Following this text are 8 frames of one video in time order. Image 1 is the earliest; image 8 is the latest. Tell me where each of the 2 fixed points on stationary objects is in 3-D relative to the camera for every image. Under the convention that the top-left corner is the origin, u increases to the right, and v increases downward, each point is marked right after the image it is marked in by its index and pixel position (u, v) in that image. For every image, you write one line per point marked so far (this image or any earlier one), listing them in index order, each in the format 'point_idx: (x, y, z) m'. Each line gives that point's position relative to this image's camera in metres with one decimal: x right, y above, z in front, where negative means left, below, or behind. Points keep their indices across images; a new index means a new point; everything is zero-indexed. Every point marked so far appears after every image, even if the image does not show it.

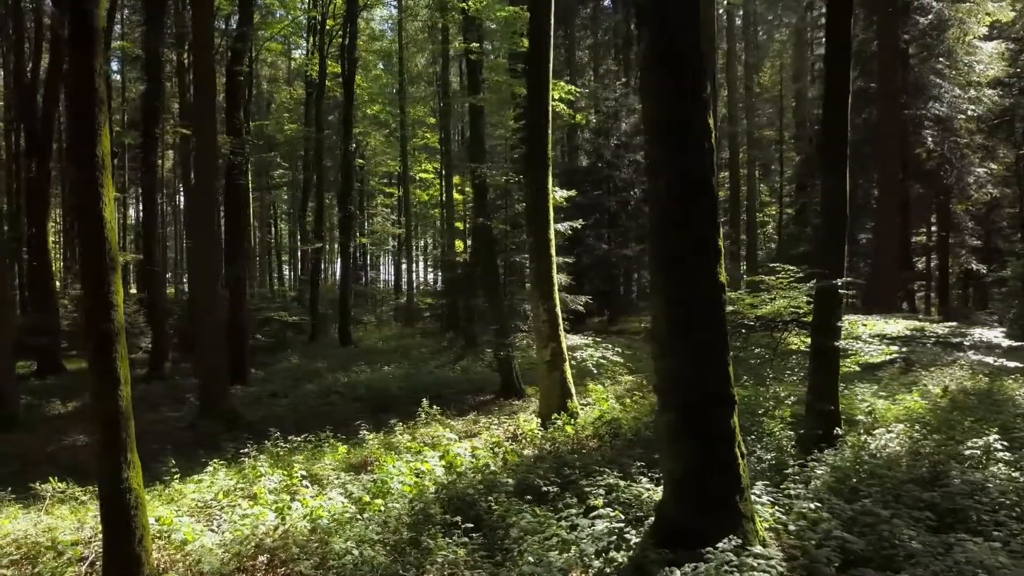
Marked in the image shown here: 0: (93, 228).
0: (-3.3, +0.5, +5.2) m
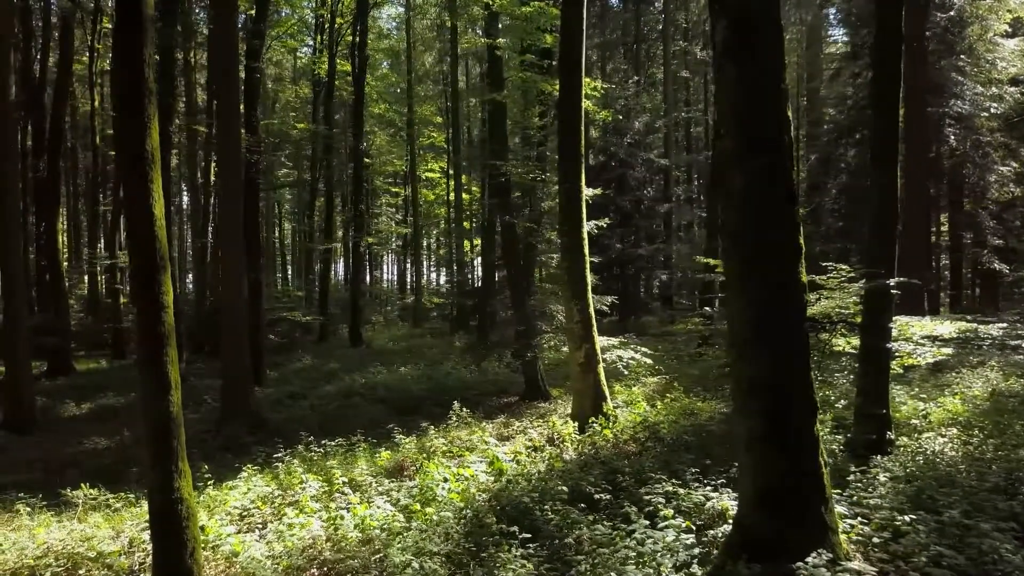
0: (-2.8, +0.5, +4.9) m
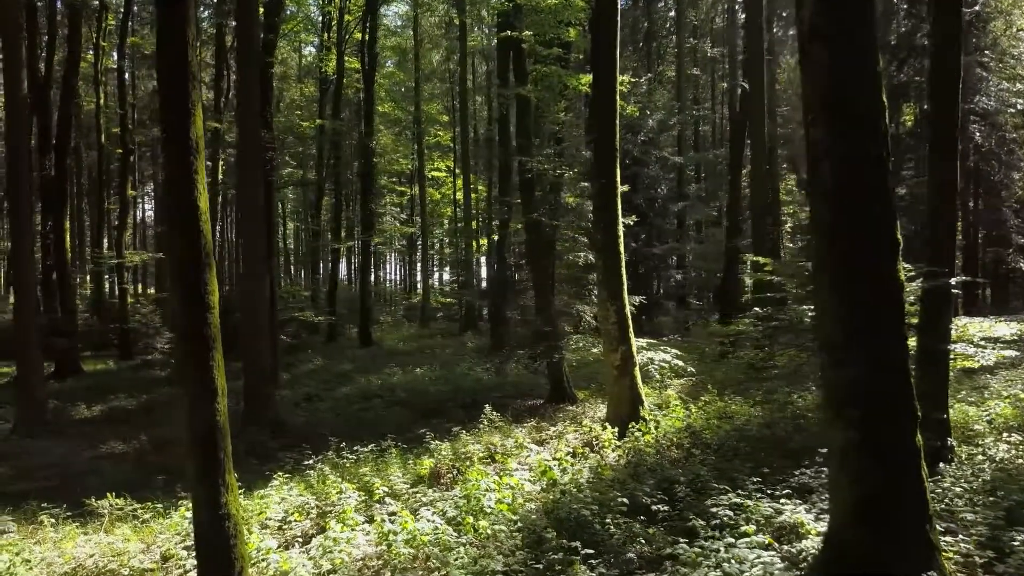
0: (-2.3, +0.5, +4.6) m
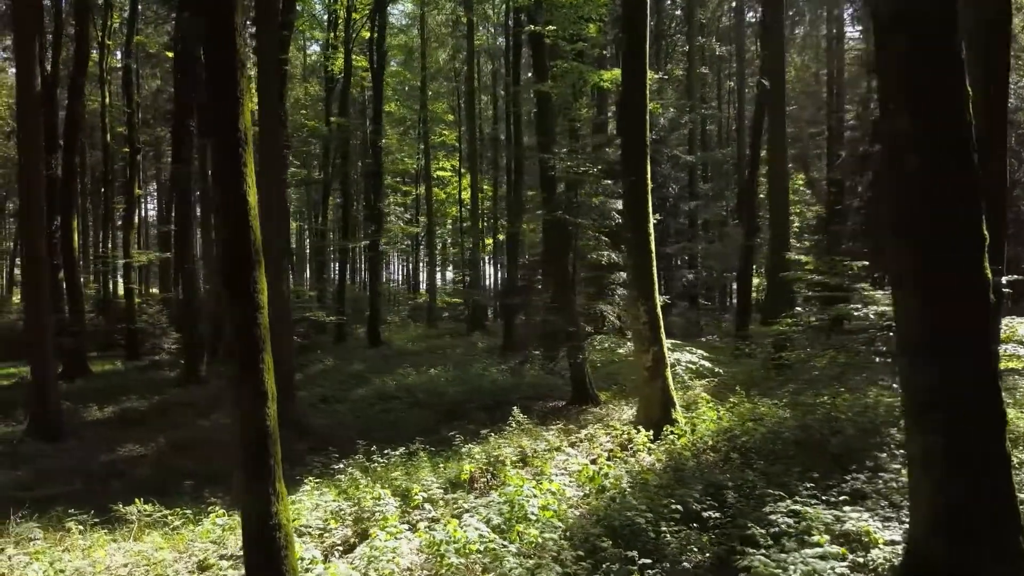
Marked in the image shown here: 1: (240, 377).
0: (-1.8, +0.5, +4.4) m
1: (-1.8, -0.6, +4.3) m
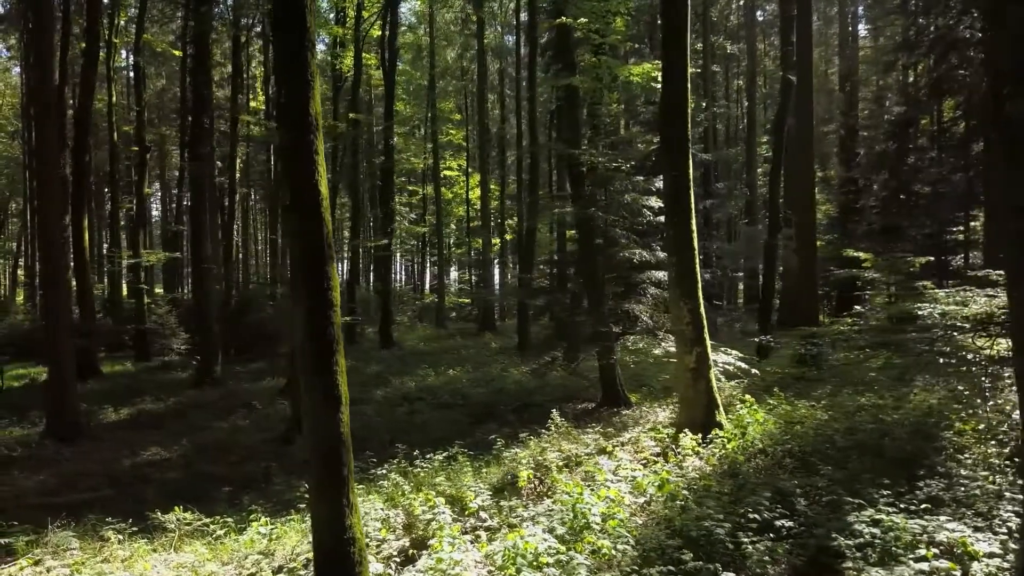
0: (-1.3, +0.5, +4.1) m
1: (-1.2, -0.6, +4.0) m
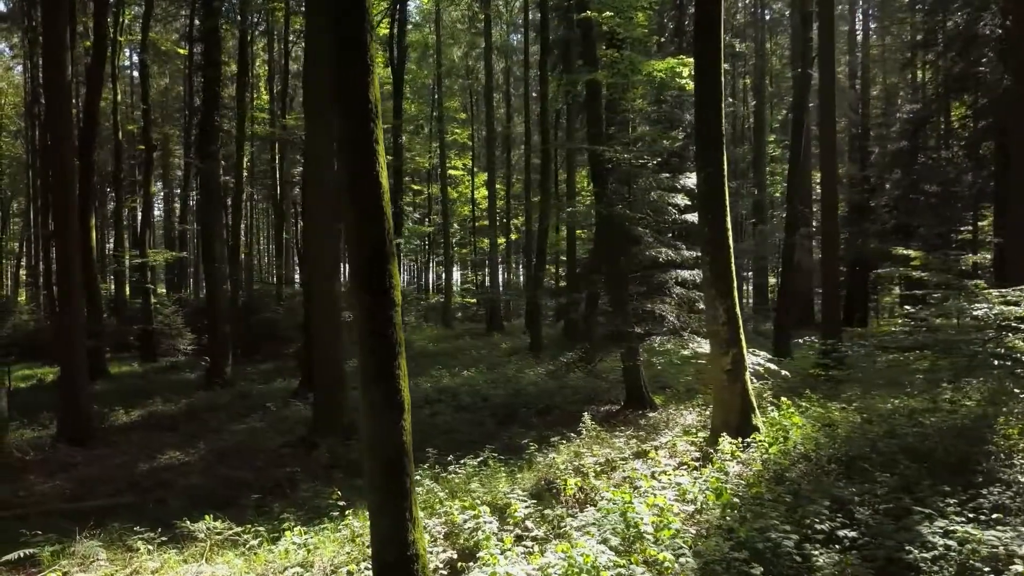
0: (-0.8, +0.5, +3.8) m
1: (-0.8, -0.6, +3.8) m
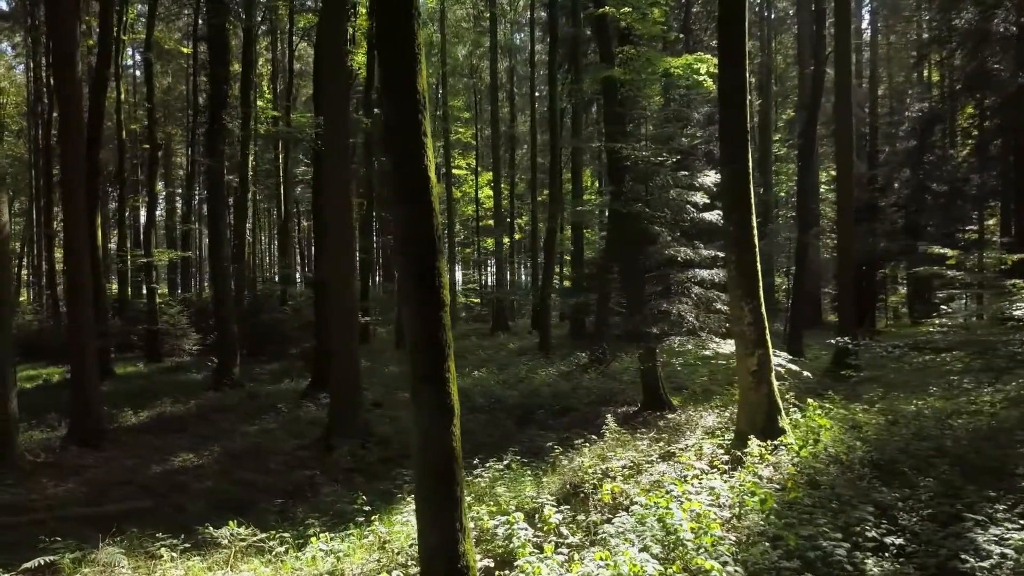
0: (-0.5, +0.5, +3.6) m
1: (-0.5, -0.5, +3.6) m
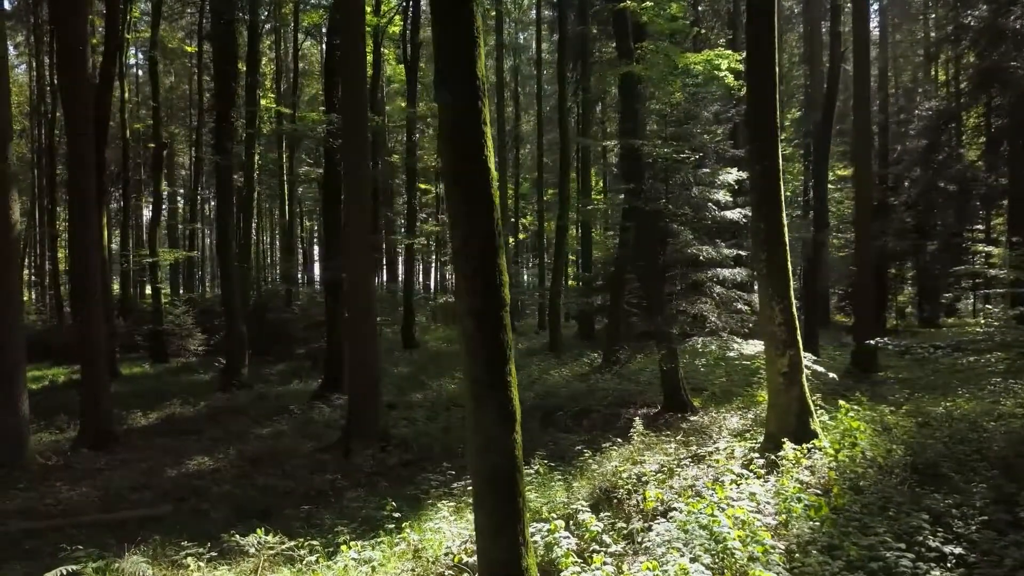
0: (-0.2, +0.5, +3.4) m
1: (-0.1, -0.5, +3.4) m
